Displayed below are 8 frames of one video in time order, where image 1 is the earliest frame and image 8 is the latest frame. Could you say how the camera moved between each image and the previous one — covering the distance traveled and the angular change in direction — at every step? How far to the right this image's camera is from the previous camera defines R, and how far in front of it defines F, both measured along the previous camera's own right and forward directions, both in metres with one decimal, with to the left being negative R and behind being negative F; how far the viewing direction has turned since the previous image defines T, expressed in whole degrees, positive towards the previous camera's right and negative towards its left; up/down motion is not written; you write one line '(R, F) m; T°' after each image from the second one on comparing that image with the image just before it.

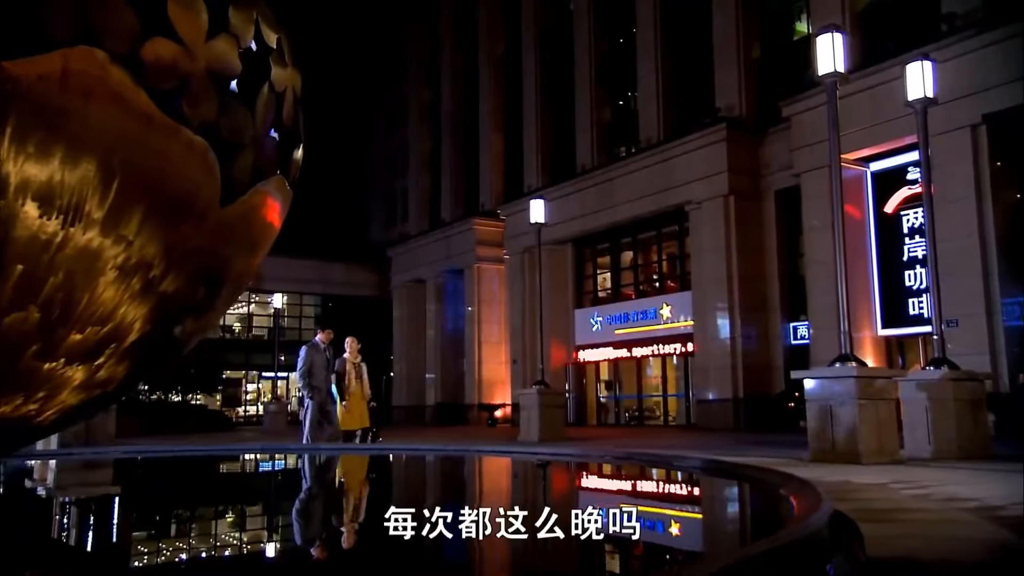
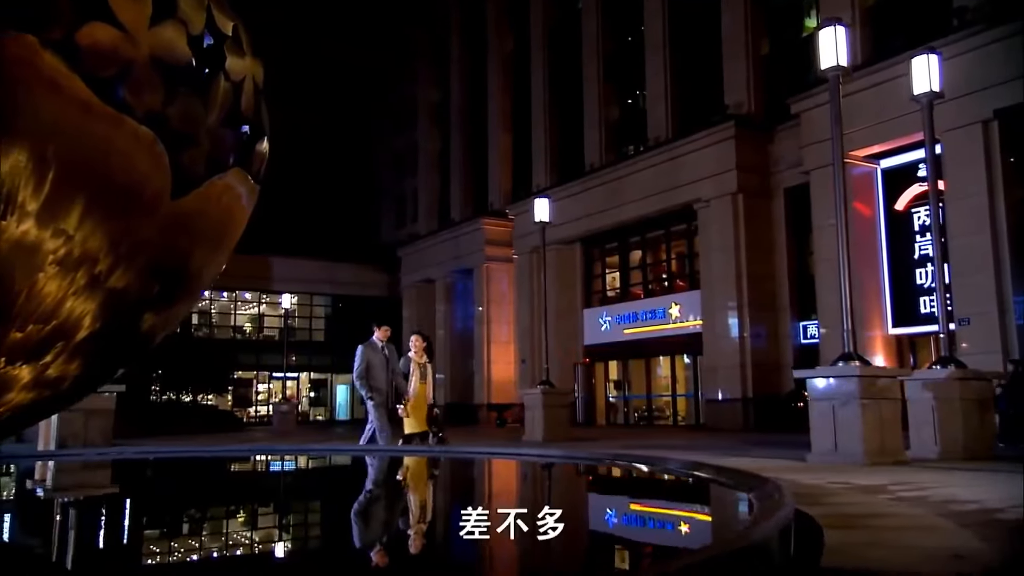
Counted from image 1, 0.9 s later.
(+0.4, 0.0) m; -1°
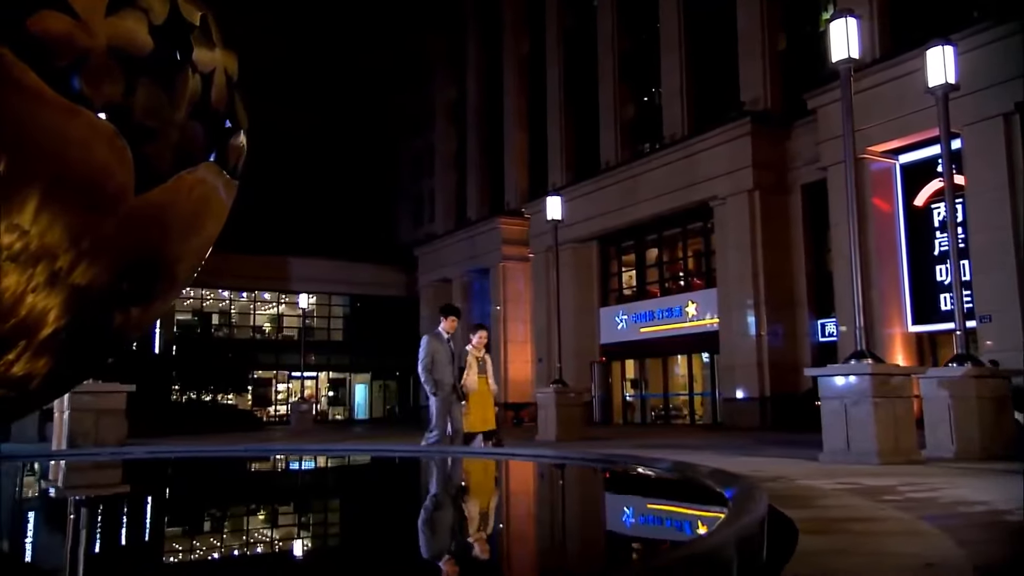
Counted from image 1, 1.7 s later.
(+0.3, 0.0) m; -2°
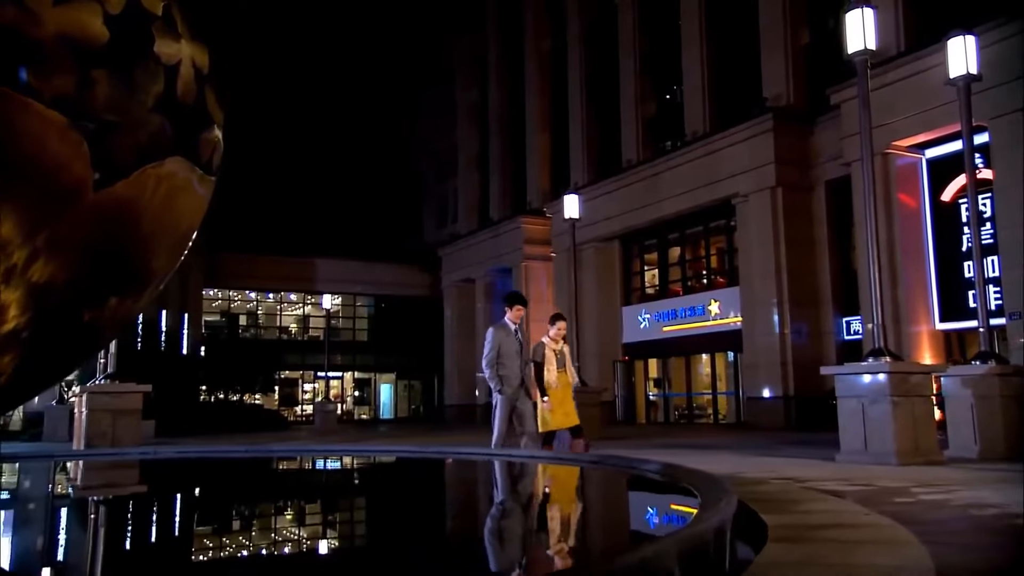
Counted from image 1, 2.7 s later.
(+0.4, 0.0) m; -2°
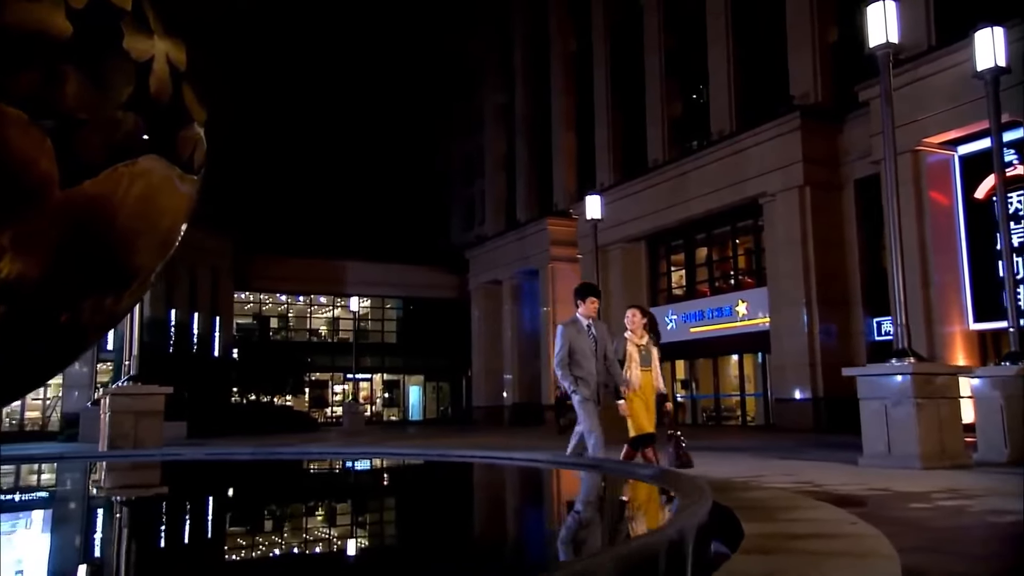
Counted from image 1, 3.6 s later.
(+0.4, 0.0) m; -3°
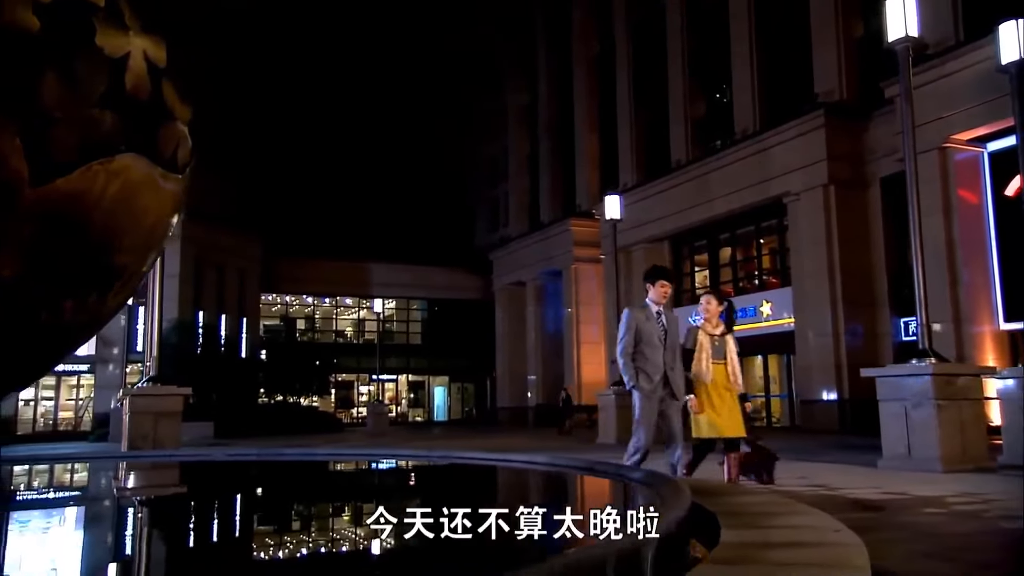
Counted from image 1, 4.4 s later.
(+0.3, 0.0) m; -2°
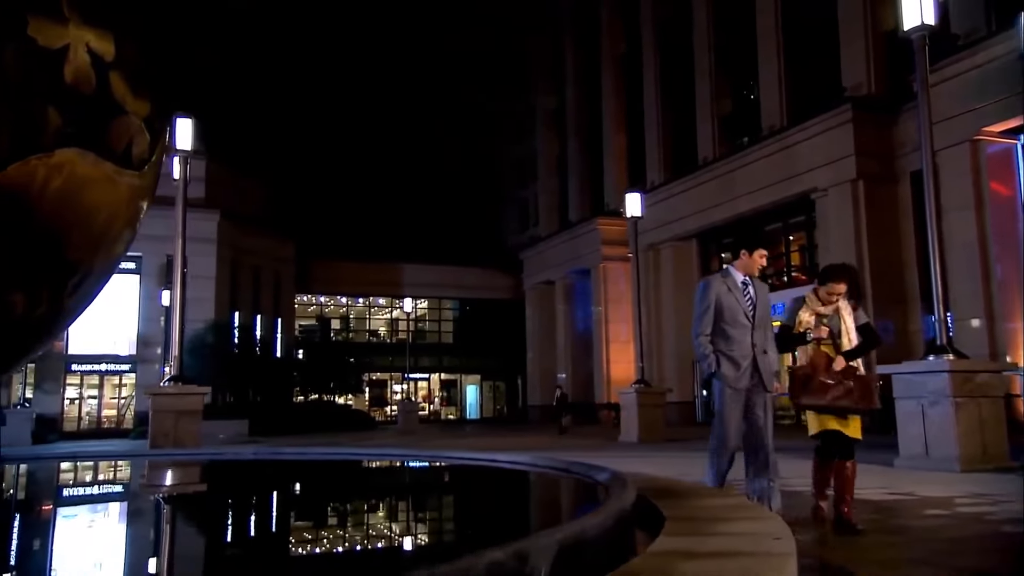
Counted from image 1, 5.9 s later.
(+0.6, -0.2) m; -3°
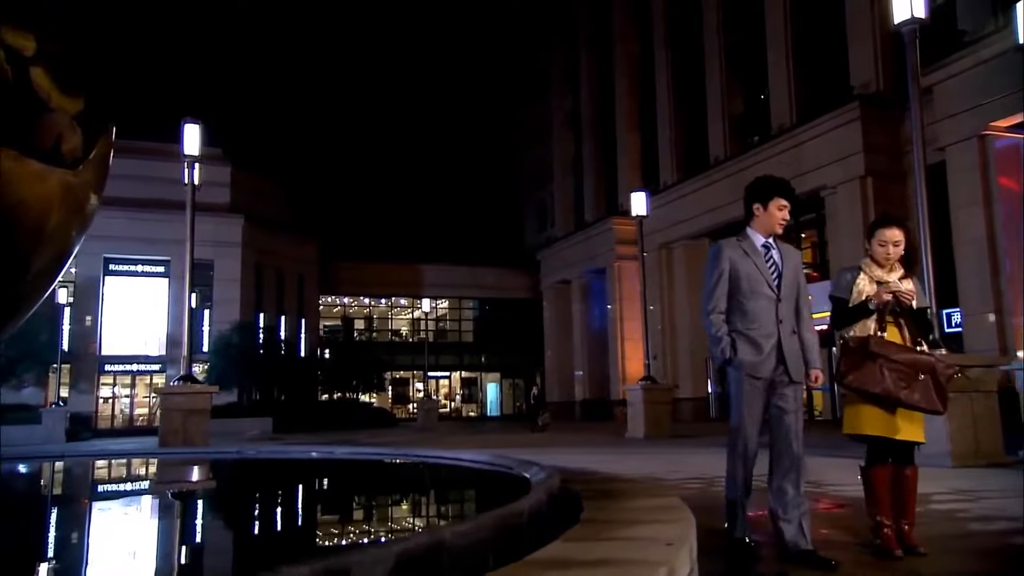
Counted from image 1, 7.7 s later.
(+0.7, -0.5) m; -3°
